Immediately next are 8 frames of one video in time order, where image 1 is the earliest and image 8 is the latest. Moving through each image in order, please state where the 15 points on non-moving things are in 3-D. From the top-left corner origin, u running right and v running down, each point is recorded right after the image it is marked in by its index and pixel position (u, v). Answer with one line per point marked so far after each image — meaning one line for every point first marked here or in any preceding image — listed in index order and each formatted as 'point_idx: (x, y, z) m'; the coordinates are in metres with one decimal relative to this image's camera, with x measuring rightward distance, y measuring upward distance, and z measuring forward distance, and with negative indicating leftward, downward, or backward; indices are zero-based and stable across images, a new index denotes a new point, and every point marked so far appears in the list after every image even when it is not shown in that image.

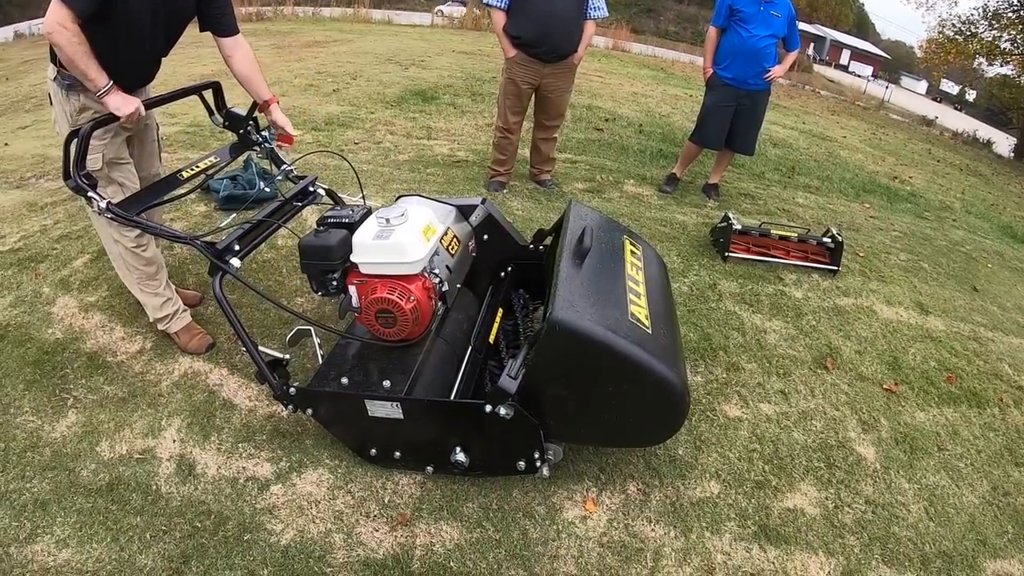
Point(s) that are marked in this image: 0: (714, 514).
0: (+0.8, -0.9, +2.8) m
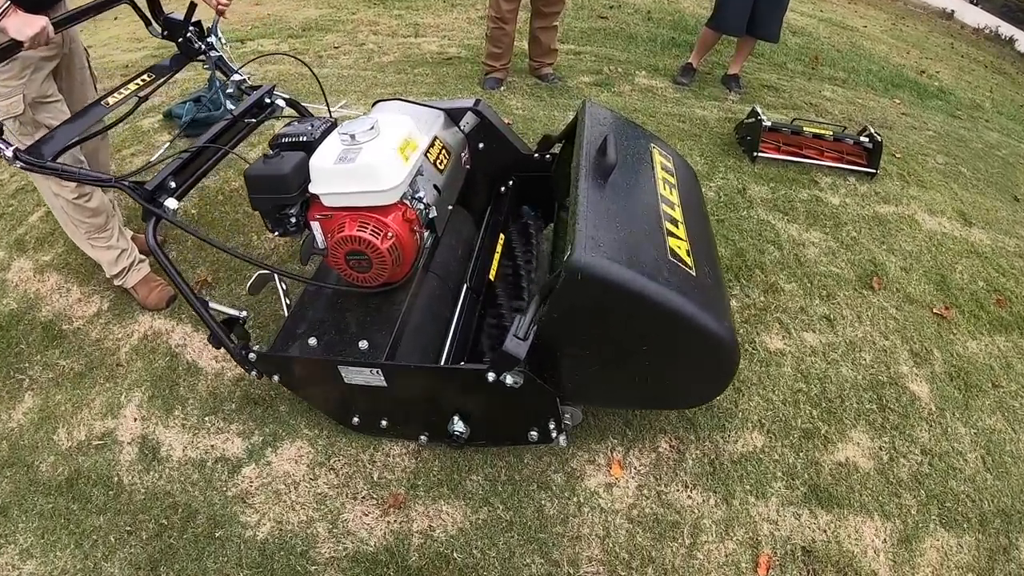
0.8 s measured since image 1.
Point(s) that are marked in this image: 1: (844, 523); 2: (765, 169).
0: (+0.9, -0.7, +2.5) m
1: (+1.1, -0.8, +2.4) m
2: (+1.4, +0.7, +4.0) m
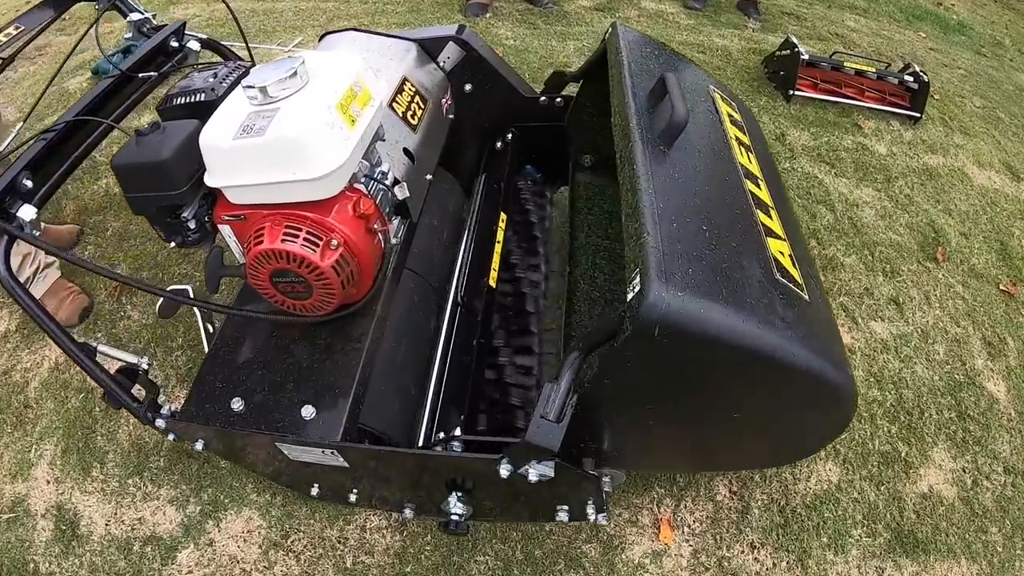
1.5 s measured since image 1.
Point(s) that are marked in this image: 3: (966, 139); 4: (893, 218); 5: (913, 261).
0: (+0.9, -0.6, +2.0) m
1: (+1.2, -0.8, +2.0) m
2: (+1.3, +0.8, +3.4) m
3: (+2.3, +0.7, +3.6) m
4: (+1.6, +0.3, +2.9) m
5: (+1.5, +0.1, +2.8) m
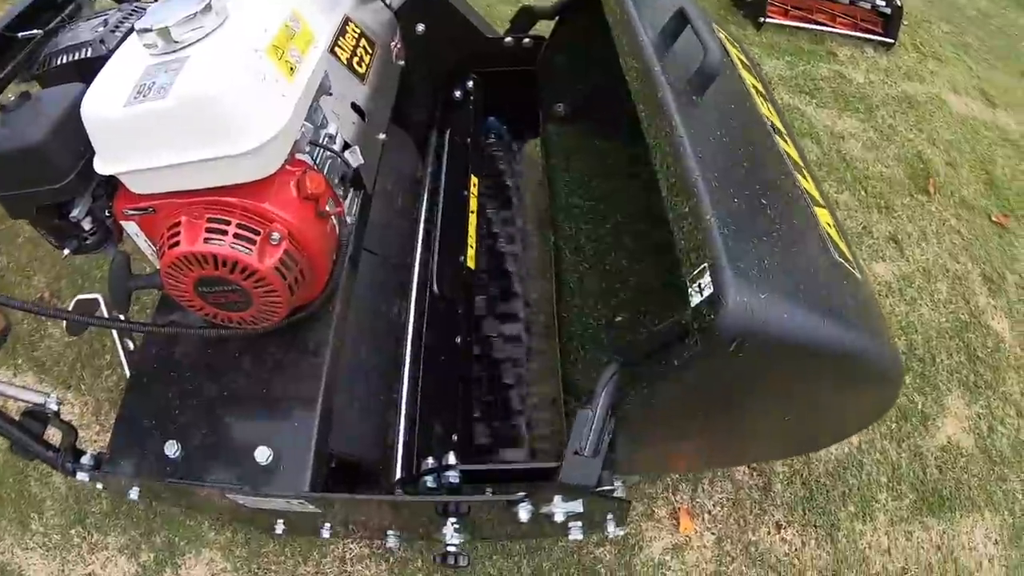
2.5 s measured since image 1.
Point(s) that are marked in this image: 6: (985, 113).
0: (+0.9, -0.5, +1.8) m
1: (+1.1, -0.6, +1.8) m
2: (+1.1, +1.1, +3.1) m
3: (+2.1, +1.1, +3.4) m
4: (+1.4, +0.5, +2.7) m
5: (+1.4, +0.3, +2.6) m
6: (+2.2, +0.8, +3.3) m
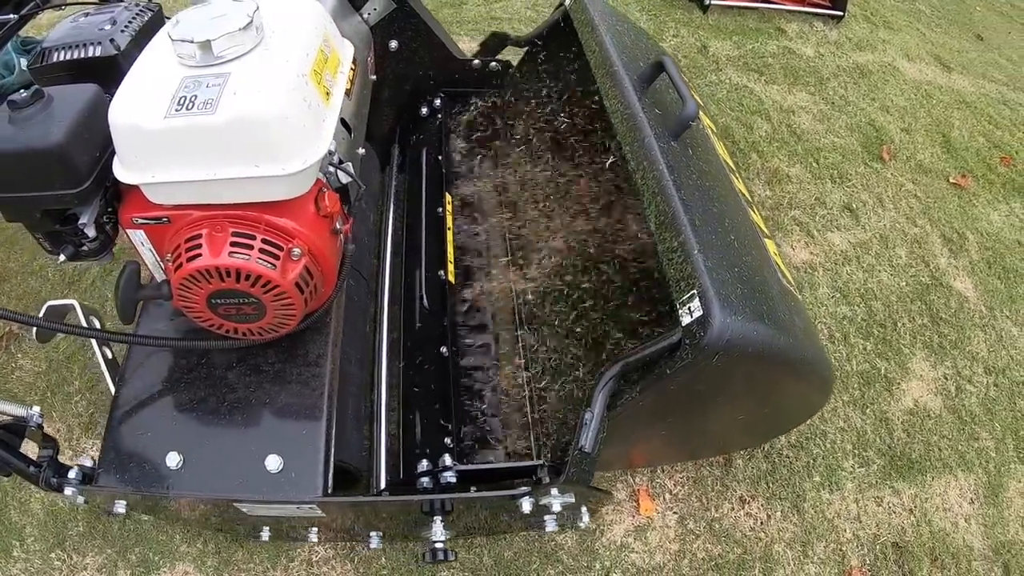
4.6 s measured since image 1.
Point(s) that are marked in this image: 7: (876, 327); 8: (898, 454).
0: (+0.8, -0.4, +1.8) m
1: (+1.1, -0.5, +1.8) m
2: (+0.9, +1.2, +3.1) m
3: (+1.8, +1.2, +3.4) m
4: (+1.2, +0.6, +2.8) m
5: (+1.3, +0.4, +2.6) m
6: (+2.0, +1.0, +3.3) m
7: (+1.1, -0.1, +2.1) m
8: (+1.0, -0.4, +1.9) m
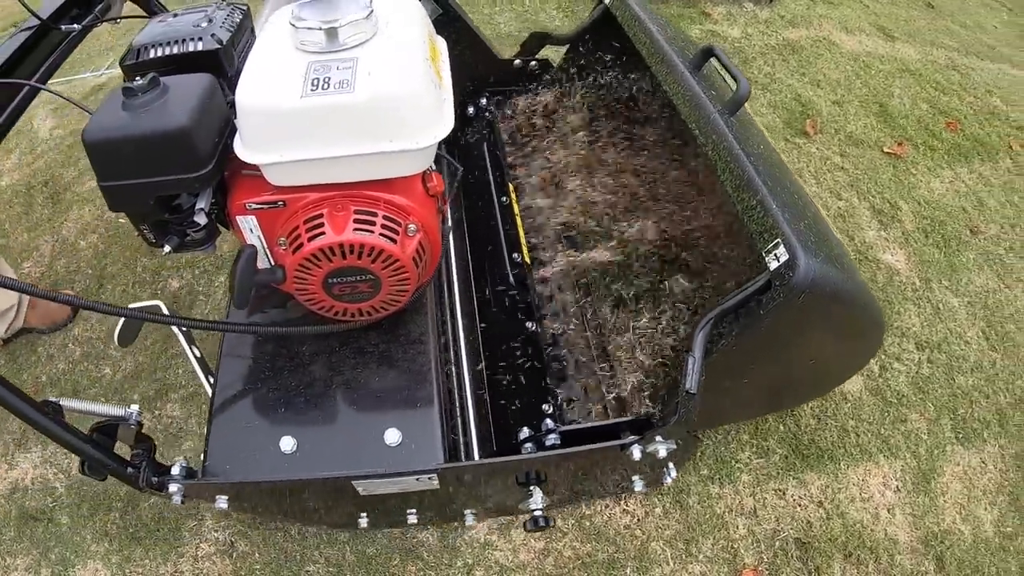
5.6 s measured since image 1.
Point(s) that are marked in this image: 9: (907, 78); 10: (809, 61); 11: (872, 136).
0: (+0.5, -0.4, +1.6) m
1: (+0.8, -0.5, +1.7) m
2: (+0.5, +1.2, +3.0) m
3: (+1.5, +1.3, +3.3) m
4: (+0.9, +0.7, +2.6) m
5: (+0.9, +0.5, +2.5) m
6: (+1.6, +1.1, +3.1) m
7: (+0.7, -0.1, +1.9) m
8: (+0.7, -0.4, +1.7) m
9: (+1.6, +0.9, +3.0) m
10: (+1.2, +0.9, +2.9) m
11: (+1.3, +0.5, +2.6) m
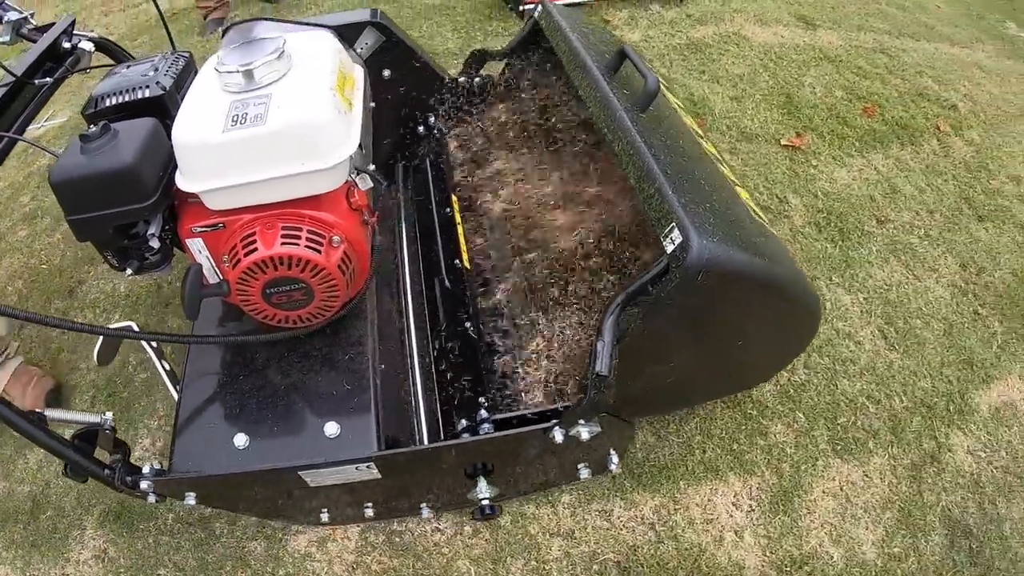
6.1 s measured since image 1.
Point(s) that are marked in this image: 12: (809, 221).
0: (+0.1, -0.4, +1.5) m
1: (+0.4, -0.5, +1.5) m
2: (+0.1, +1.1, +3.0) m
3: (+1.0, +1.3, +3.2) m
4: (+0.5, +0.6, +2.5) m
5: (+0.5, +0.5, +2.3) m
6: (+1.2, +1.0, +3.0) m
7: (+0.3, -0.1, +1.8) m
8: (+0.3, -0.4, +1.6) m
9: (+1.2, +0.9, +2.8) m
10: (+0.8, +0.9, +2.7) m
11: (+0.9, +0.5, +2.4) m
12: (+0.9, +0.2, +2.1) m
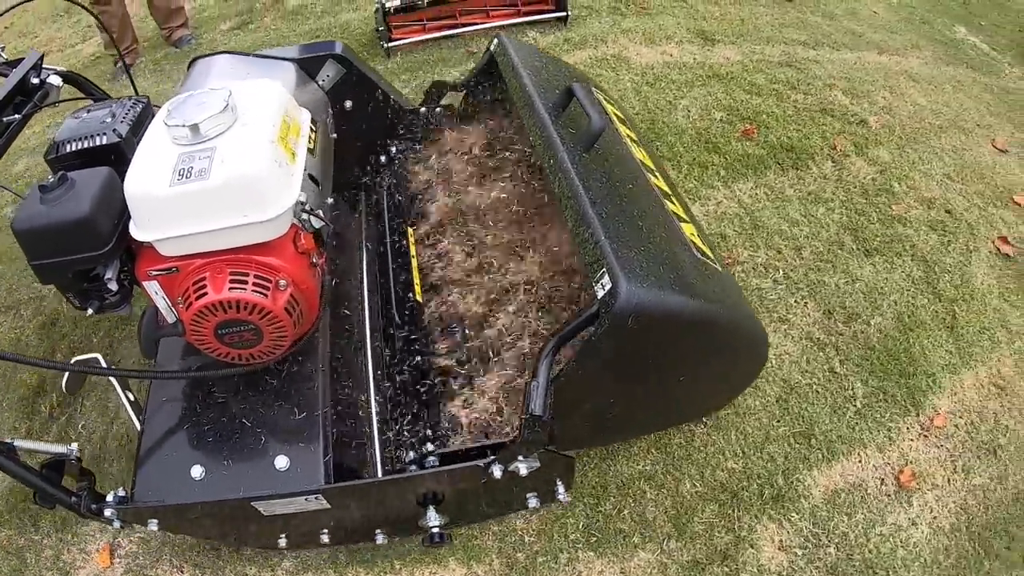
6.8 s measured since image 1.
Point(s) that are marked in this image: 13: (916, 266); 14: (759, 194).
0: (-0.6, -0.5, +1.3) m
1: (-0.3, -0.6, +1.3) m
2: (-0.4, +0.9, +2.8) m
3: (+0.6, +1.1, +2.9) m
4: (-0.1, +0.5, +2.3) m
5: (-0.1, +0.3, +2.1) m
6: (+0.7, +0.9, +2.7) m
7: (-0.3, -0.2, +1.6) m
8: (-0.3, -0.5, +1.3) m
9: (+0.7, +0.7, +2.5) m
10: (+0.2, +0.7, +2.5) m
11: (+0.3, +0.4, +2.2) m
12: (+0.3, +0.1, +1.8) m
13: (+1.1, +0.1, +2.0) m
14: (+0.7, +0.3, +2.1) m
